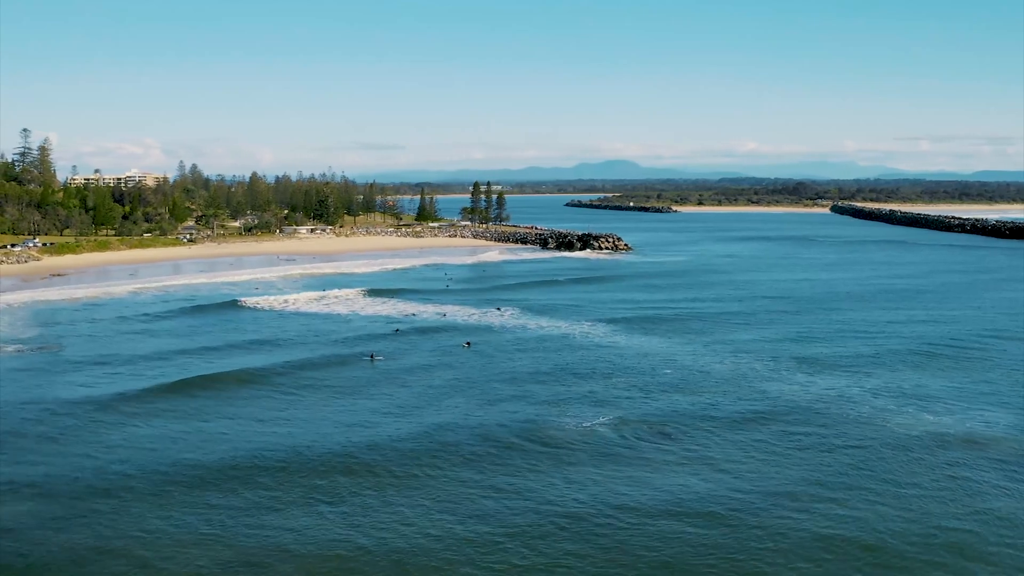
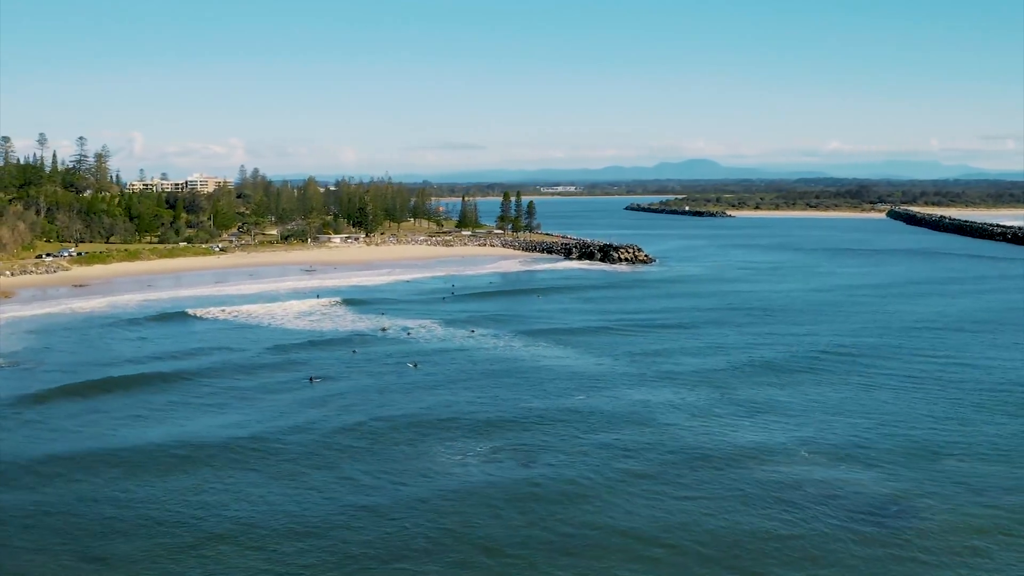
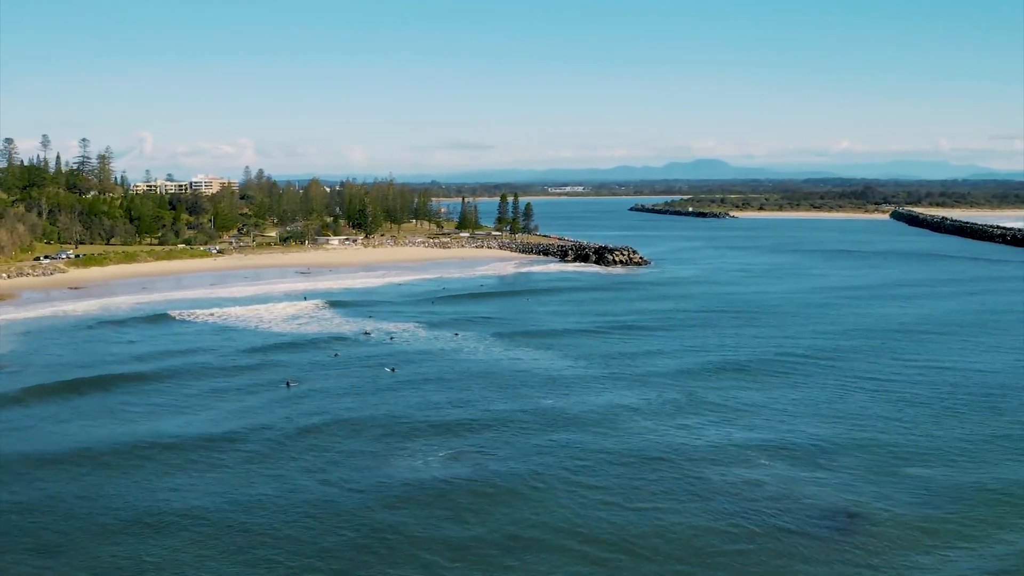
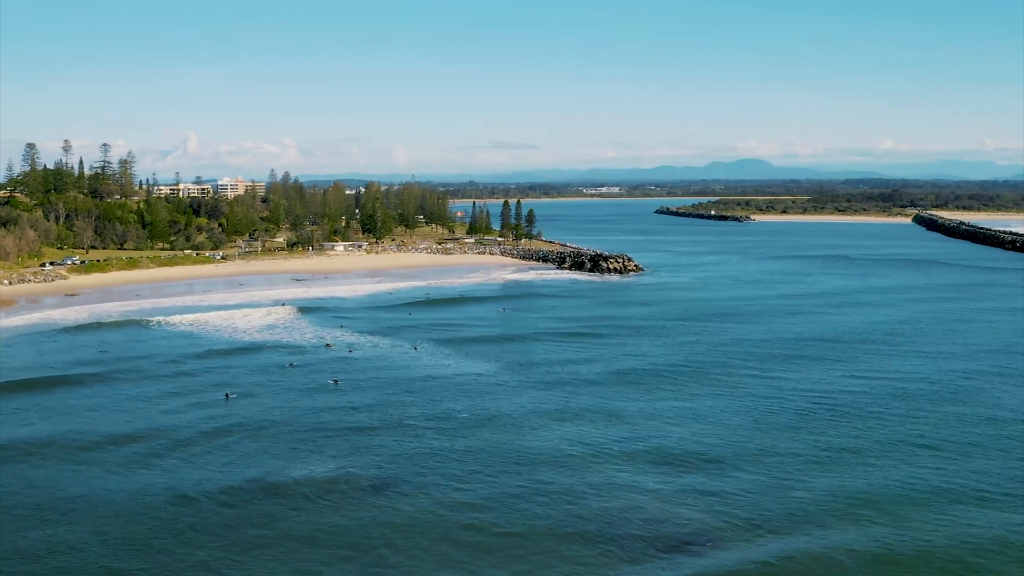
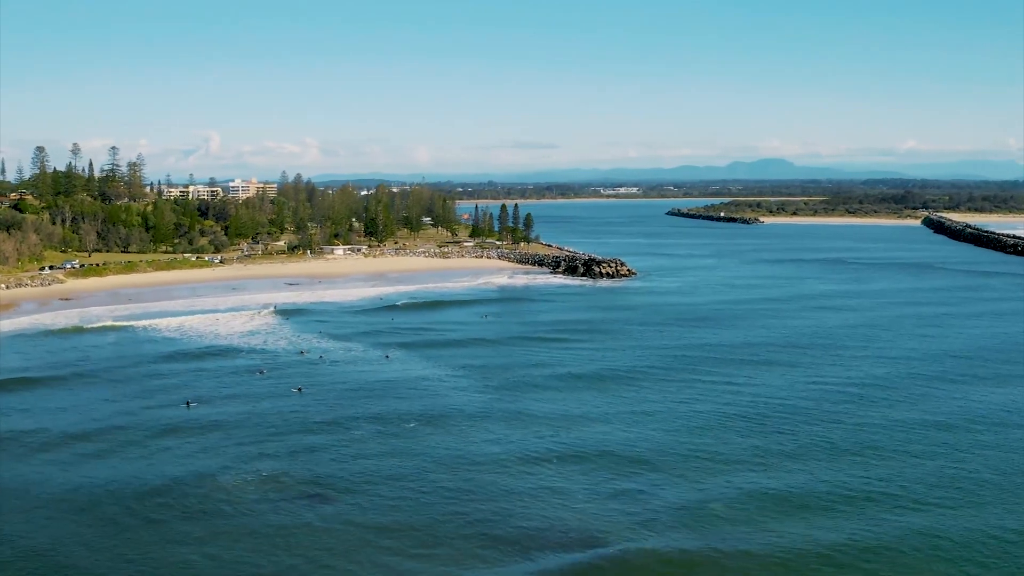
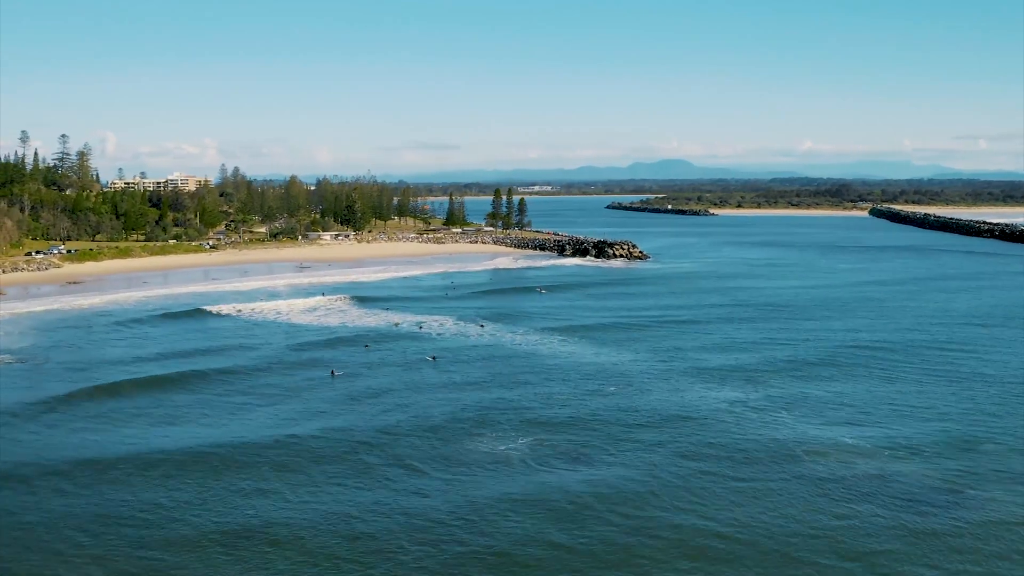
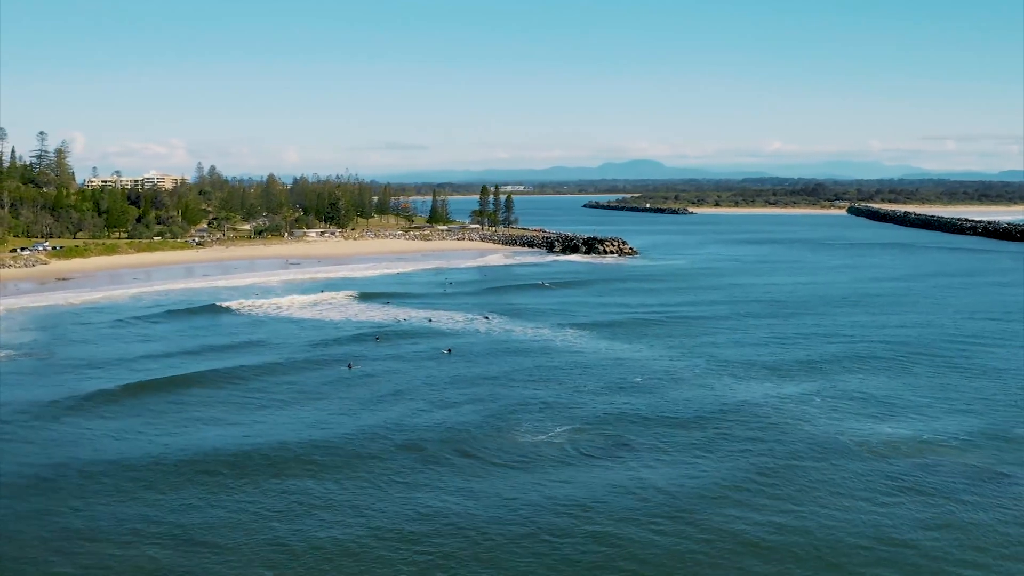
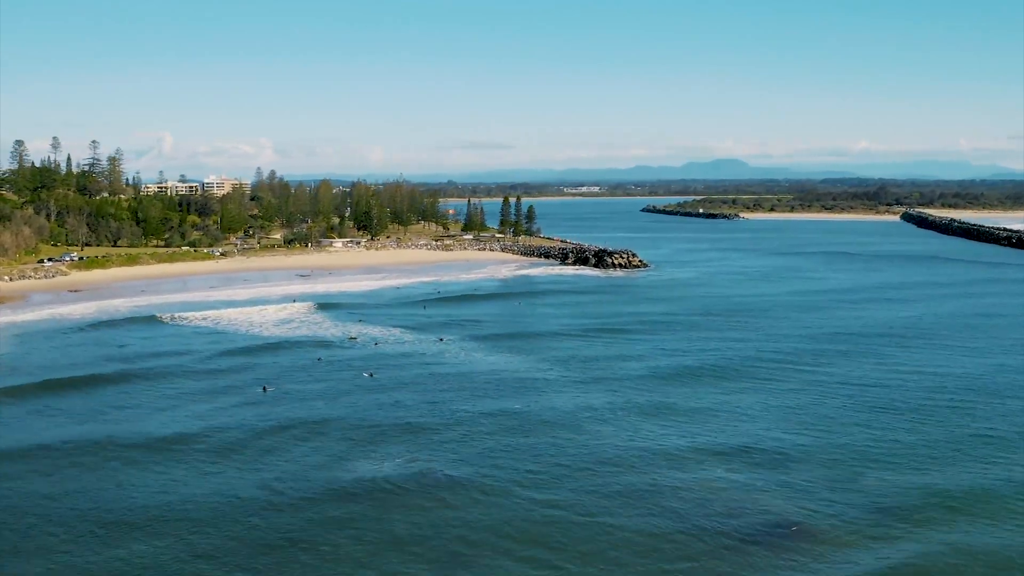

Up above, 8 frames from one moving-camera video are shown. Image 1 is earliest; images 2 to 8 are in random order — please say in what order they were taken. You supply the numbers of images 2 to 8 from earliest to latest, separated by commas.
7, 6, 2, 3, 8, 4, 5
